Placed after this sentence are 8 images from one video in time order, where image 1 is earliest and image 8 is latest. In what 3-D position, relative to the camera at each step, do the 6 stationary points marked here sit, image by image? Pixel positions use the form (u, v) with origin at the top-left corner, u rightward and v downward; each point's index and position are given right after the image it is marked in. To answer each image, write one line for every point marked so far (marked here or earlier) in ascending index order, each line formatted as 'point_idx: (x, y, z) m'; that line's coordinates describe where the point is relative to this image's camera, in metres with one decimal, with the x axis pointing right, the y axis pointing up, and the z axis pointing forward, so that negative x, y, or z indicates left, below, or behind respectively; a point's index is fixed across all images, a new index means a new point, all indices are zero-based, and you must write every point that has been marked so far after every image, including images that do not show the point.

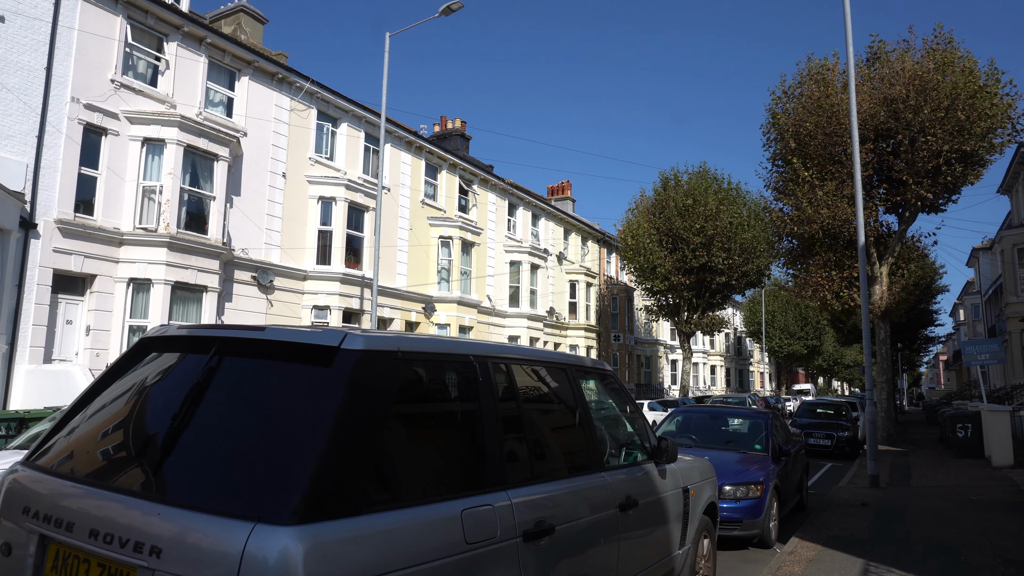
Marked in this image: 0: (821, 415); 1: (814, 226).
0: (+7.8, -3.2, +16.8) m
1: (+8.8, +1.8, +19.5) m
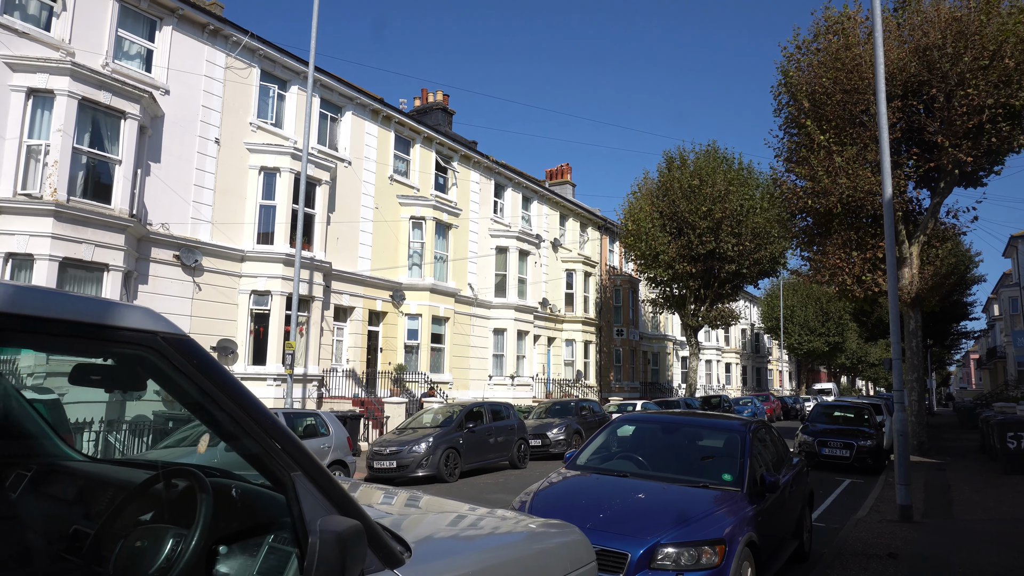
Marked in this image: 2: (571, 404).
0: (+6.9, -2.8, +14.1) m
1: (+8.0, +2.3, +16.7) m
2: (+1.5, -2.9, +16.8) m
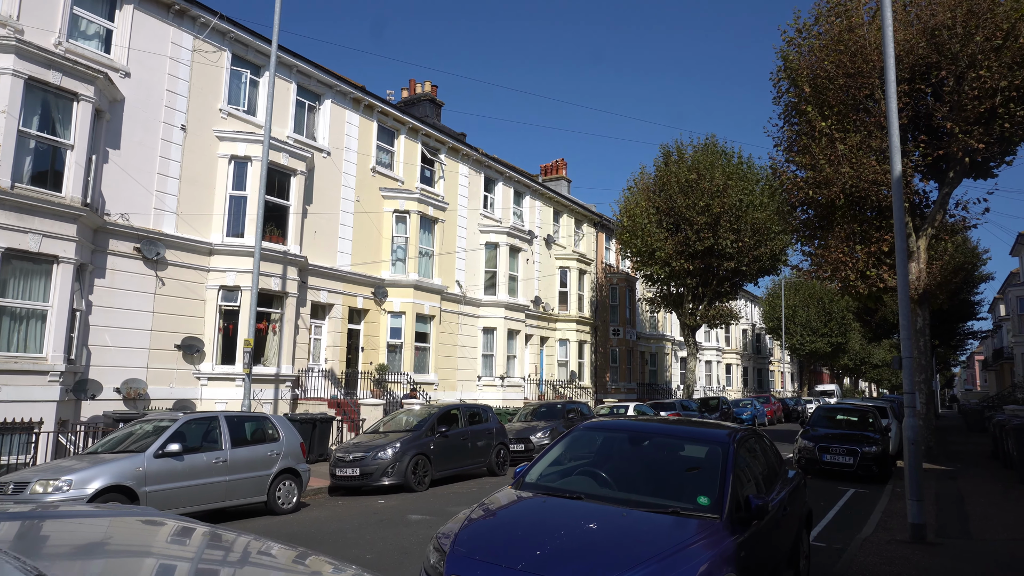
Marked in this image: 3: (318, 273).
0: (+6.5, -2.7, +13.1) m
1: (+7.6, +2.4, +15.8) m
2: (+1.1, -2.8, +15.9) m
3: (-5.3, +0.4, +18.3) m
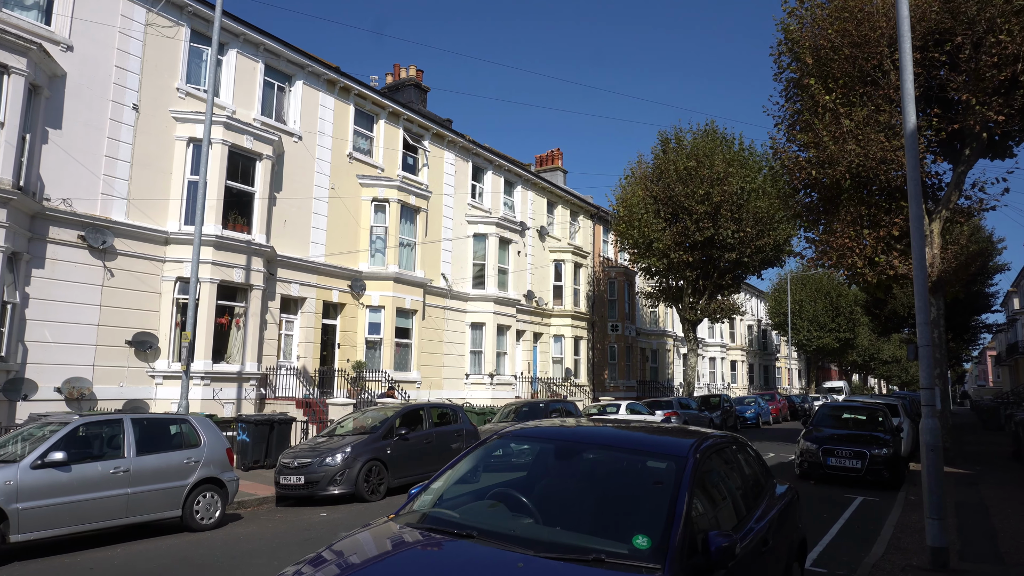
0: (+6.0, -2.4, +11.9) m
1: (+7.1, +2.6, +14.6) m
2: (+0.6, -2.6, +14.7) m
3: (-5.8, +0.6, +17.2) m
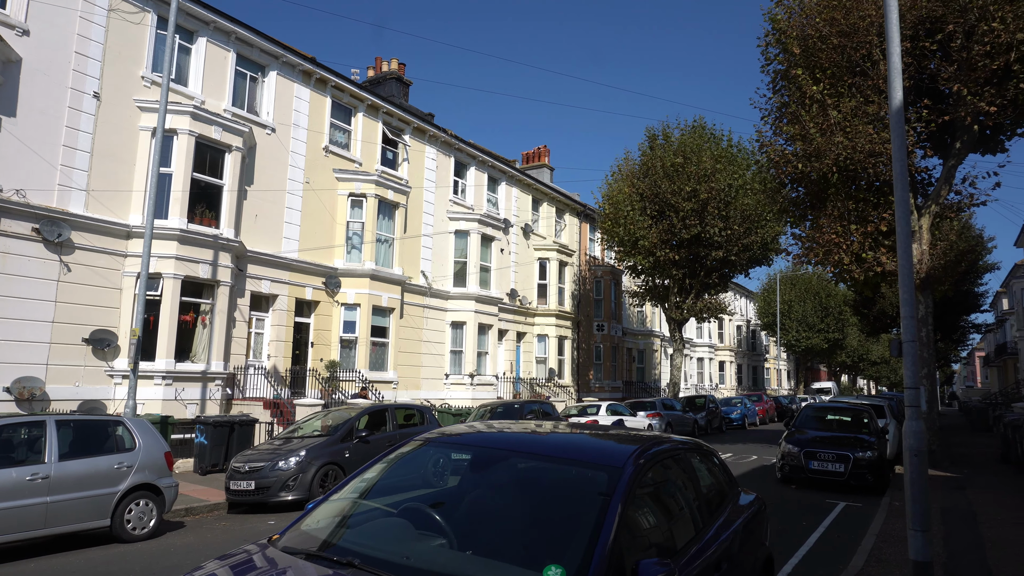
0: (+5.5, -2.3, +11.5) m
1: (+6.6, +2.7, +14.2) m
2: (+0.1, -2.5, +14.2) m
3: (-6.3, +0.7, +16.6) m
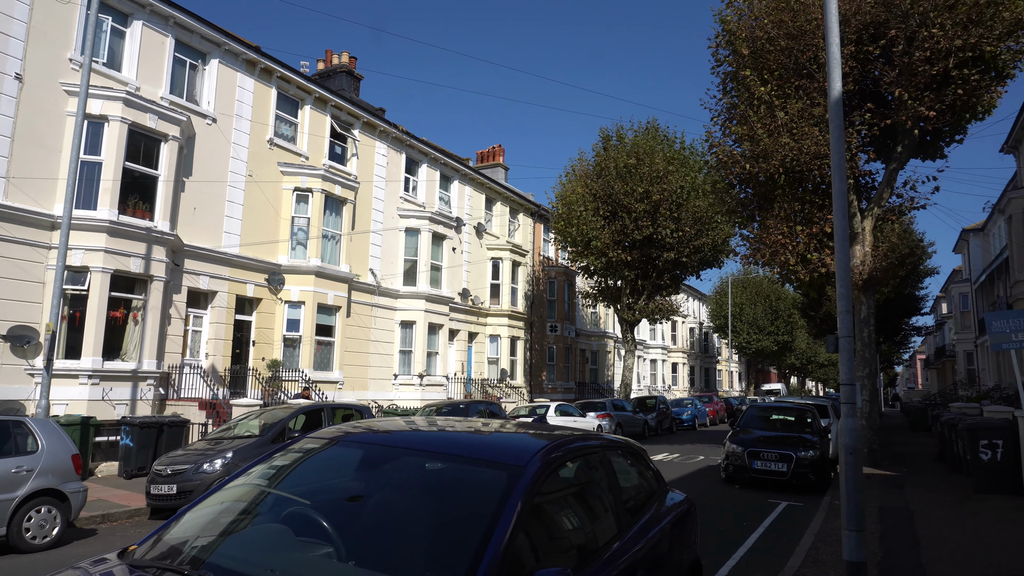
0: (+4.6, -2.3, +11.5) m
1: (+5.5, +2.7, +14.3) m
2: (-1.0, -2.5, +13.9) m
3: (-7.5, +0.8, +15.9) m
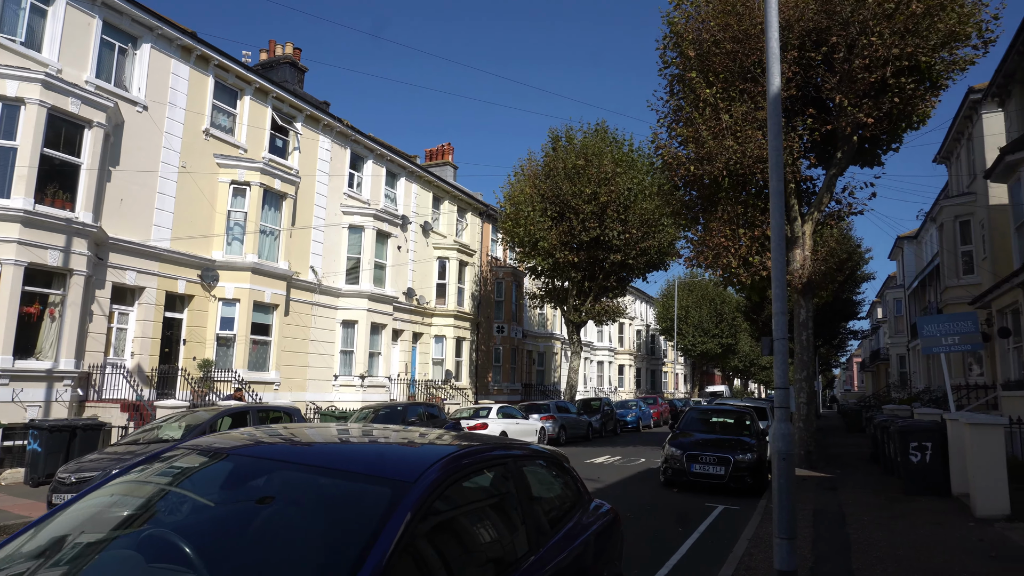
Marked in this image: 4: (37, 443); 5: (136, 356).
0: (+3.5, -2.4, +11.6) m
1: (+4.4, +2.6, +14.4) m
2: (-2.2, -2.4, +13.5) m
3: (-8.8, +0.9, +15.1) m
4: (-7.4, -2.4, +10.5) m
5: (-8.6, -1.6, +15.3) m
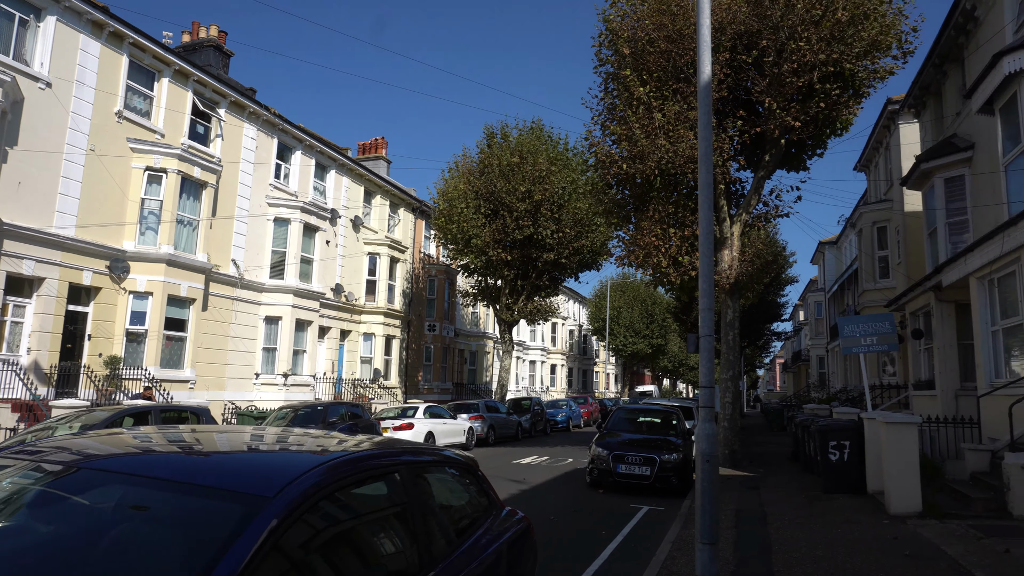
0: (+2.3, -2.4, +11.6) m
1: (+2.9, +2.6, +14.4) m
2: (-3.6, -2.3, +13.0) m
3: (-10.3, +1.1, +13.9) m
4: (-8.5, -2.2, +9.5) m
5: (-10.2, -1.4, +14.2) m
